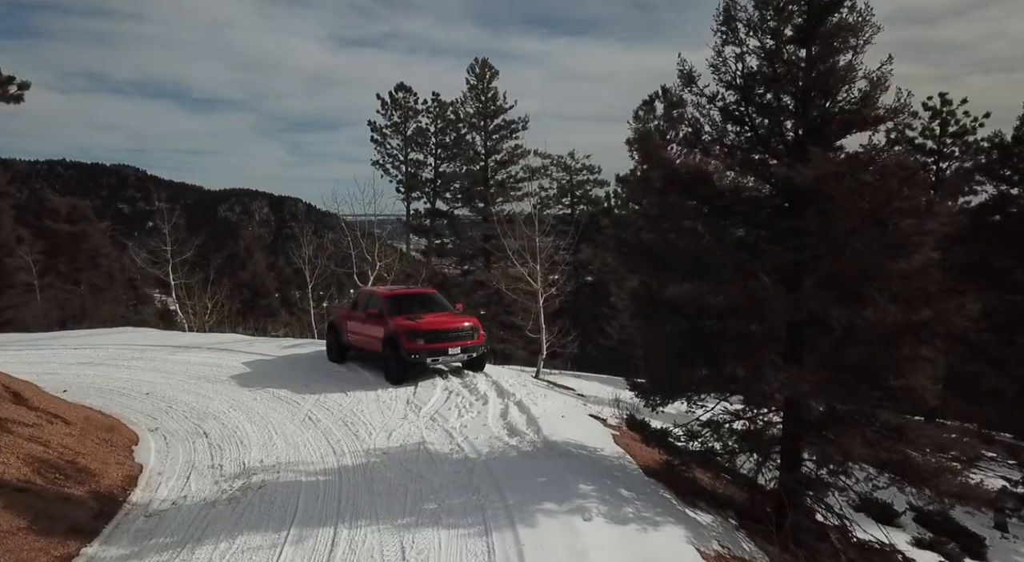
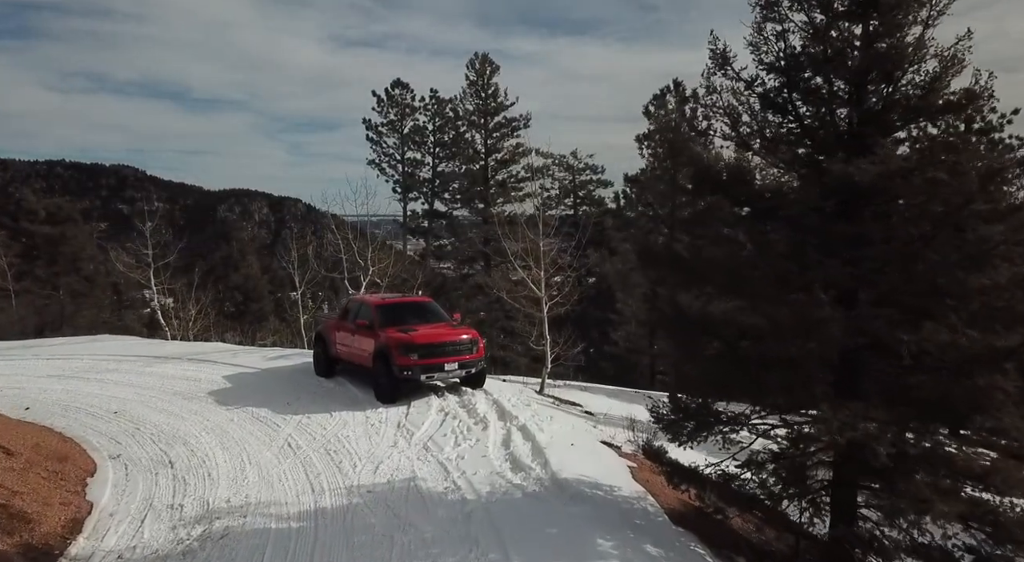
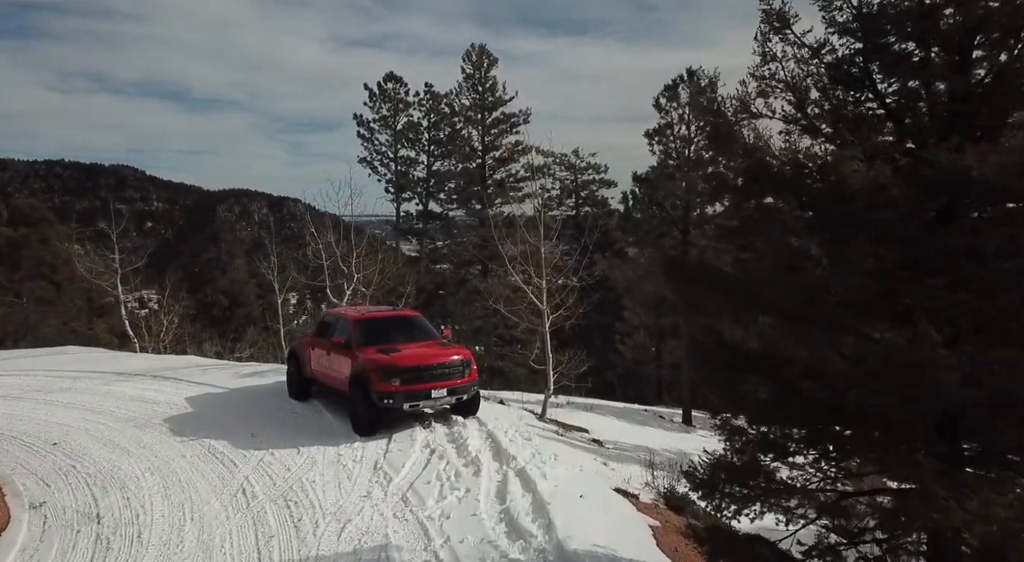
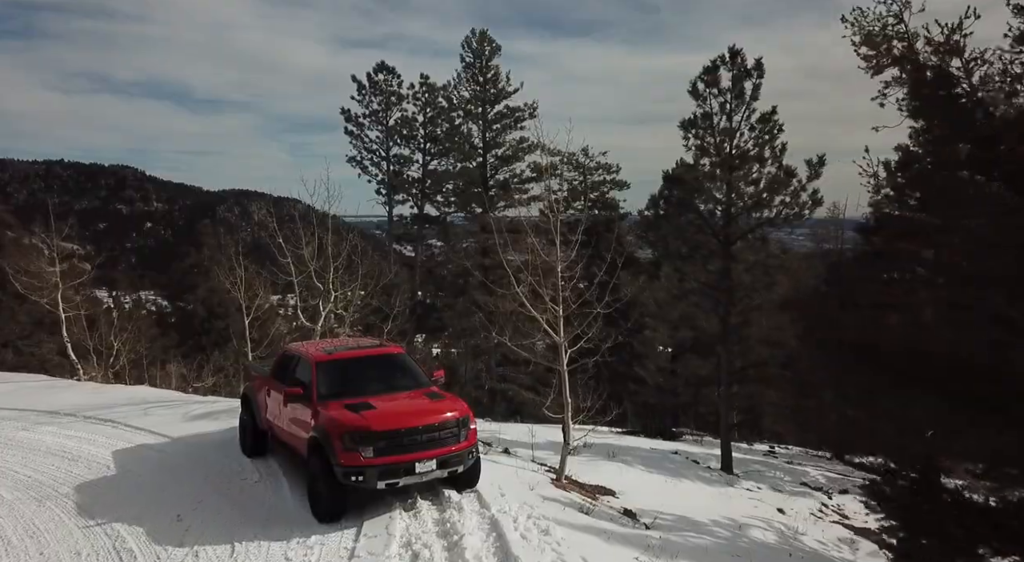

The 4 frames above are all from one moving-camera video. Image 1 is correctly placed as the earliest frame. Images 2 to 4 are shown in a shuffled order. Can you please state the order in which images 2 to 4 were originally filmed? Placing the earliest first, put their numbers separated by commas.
2, 3, 4
